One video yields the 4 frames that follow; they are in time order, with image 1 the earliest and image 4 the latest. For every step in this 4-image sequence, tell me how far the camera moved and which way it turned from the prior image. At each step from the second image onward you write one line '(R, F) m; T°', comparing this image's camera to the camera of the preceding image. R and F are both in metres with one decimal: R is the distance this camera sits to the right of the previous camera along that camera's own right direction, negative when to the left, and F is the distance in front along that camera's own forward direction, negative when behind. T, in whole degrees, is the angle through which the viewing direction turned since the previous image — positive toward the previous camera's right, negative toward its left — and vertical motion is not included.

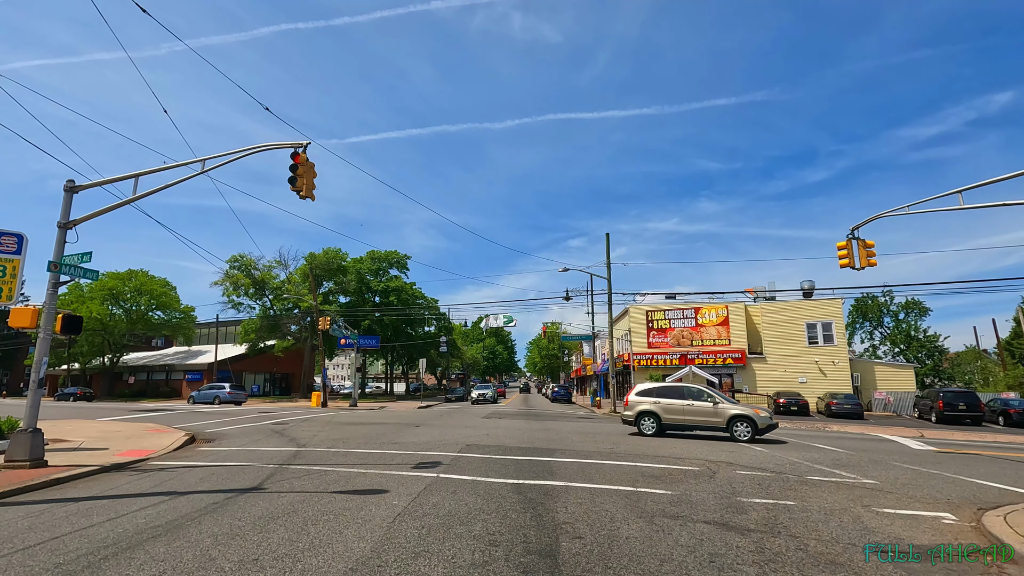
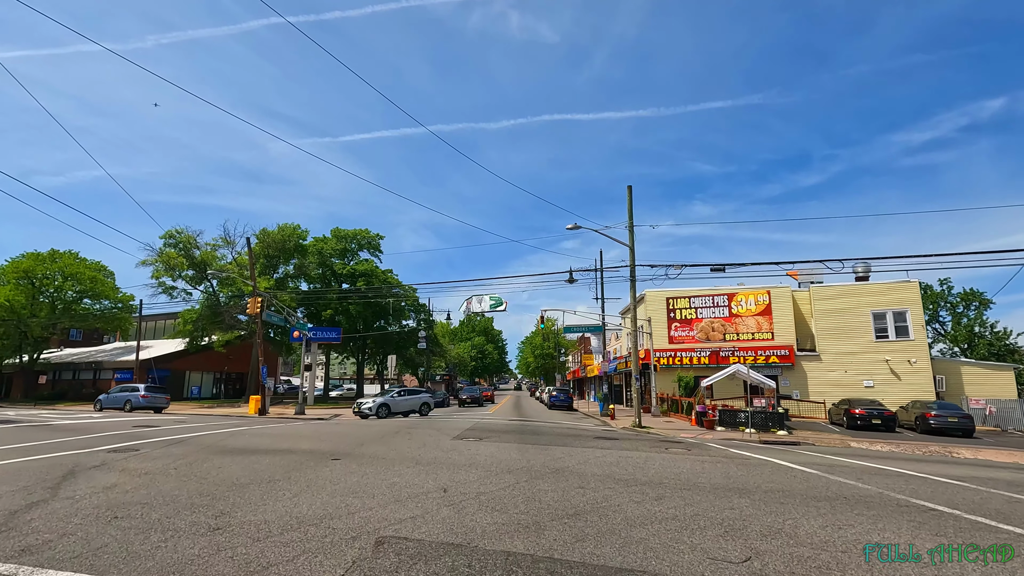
(+0.1, +8.1) m; +1°
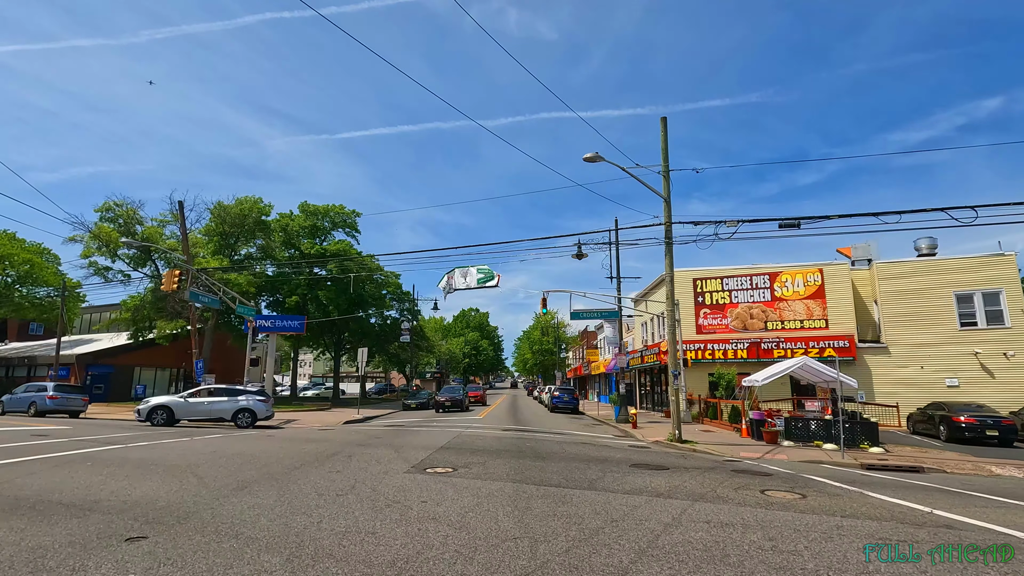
(+0.1, +6.0) m; 0°
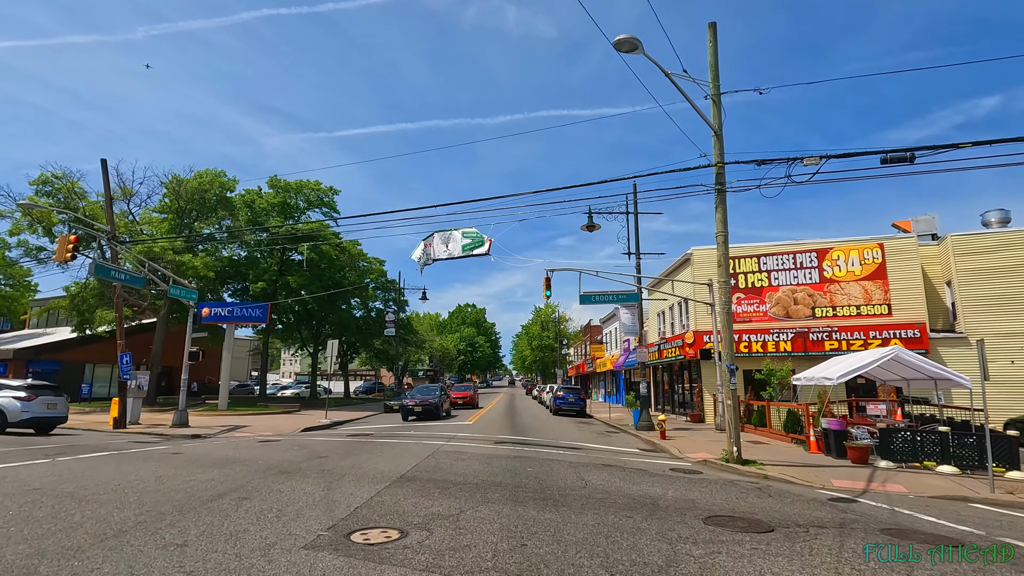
(+0.1, +4.6) m; 0°
